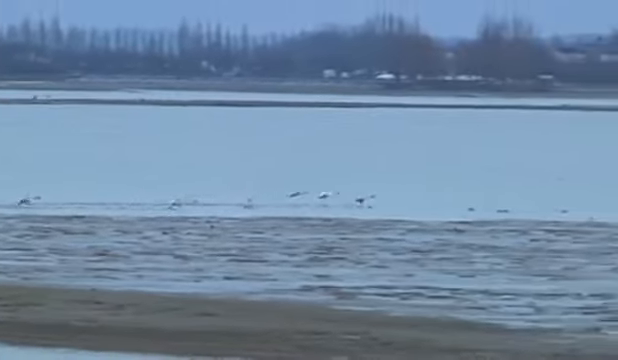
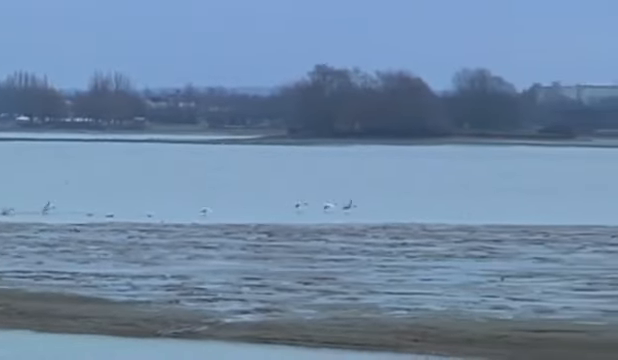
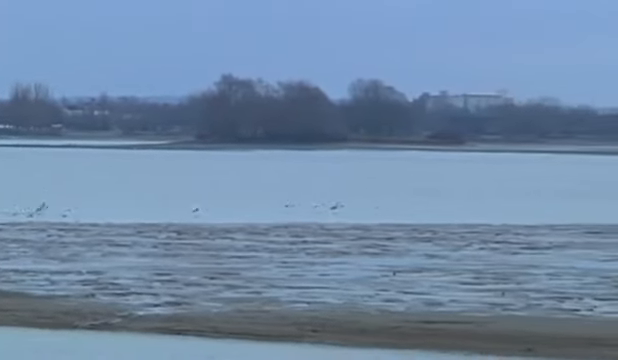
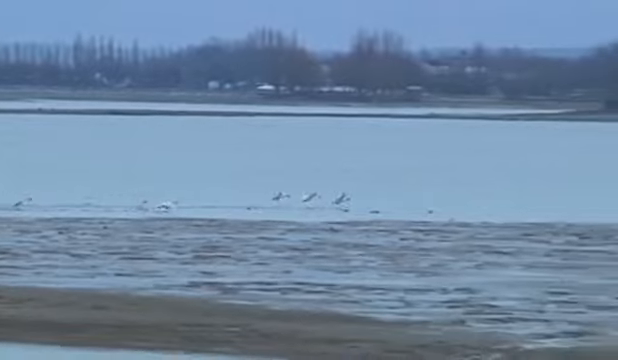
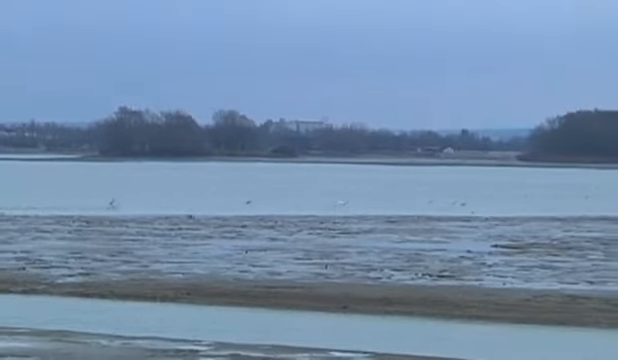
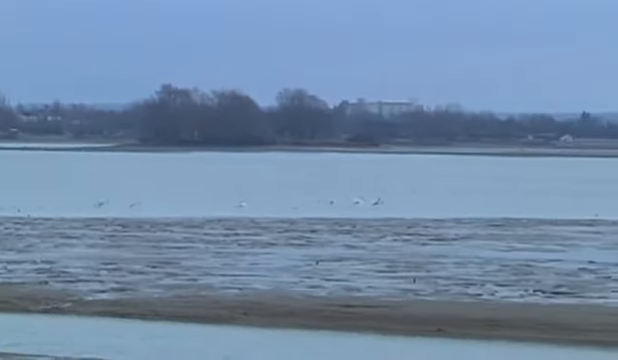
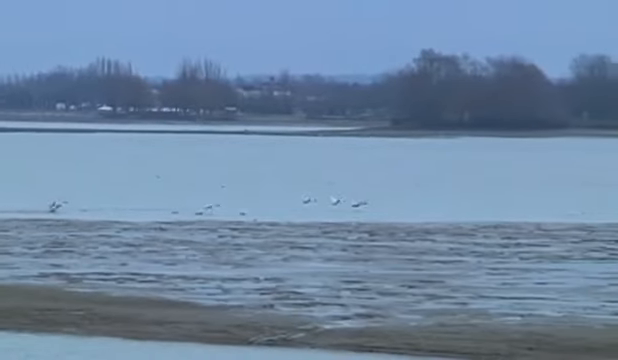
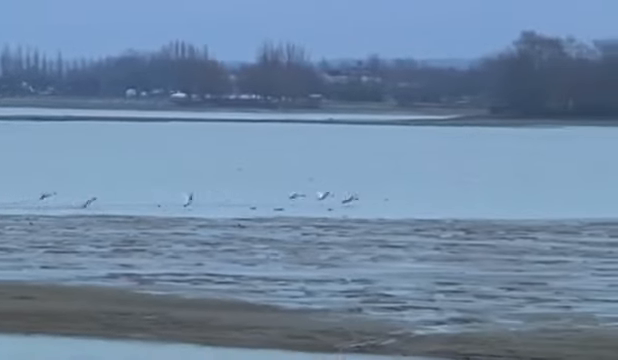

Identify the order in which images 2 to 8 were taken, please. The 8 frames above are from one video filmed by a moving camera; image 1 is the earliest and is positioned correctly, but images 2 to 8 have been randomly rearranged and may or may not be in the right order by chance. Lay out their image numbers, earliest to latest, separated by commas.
4, 8, 7, 2, 3, 6, 5
